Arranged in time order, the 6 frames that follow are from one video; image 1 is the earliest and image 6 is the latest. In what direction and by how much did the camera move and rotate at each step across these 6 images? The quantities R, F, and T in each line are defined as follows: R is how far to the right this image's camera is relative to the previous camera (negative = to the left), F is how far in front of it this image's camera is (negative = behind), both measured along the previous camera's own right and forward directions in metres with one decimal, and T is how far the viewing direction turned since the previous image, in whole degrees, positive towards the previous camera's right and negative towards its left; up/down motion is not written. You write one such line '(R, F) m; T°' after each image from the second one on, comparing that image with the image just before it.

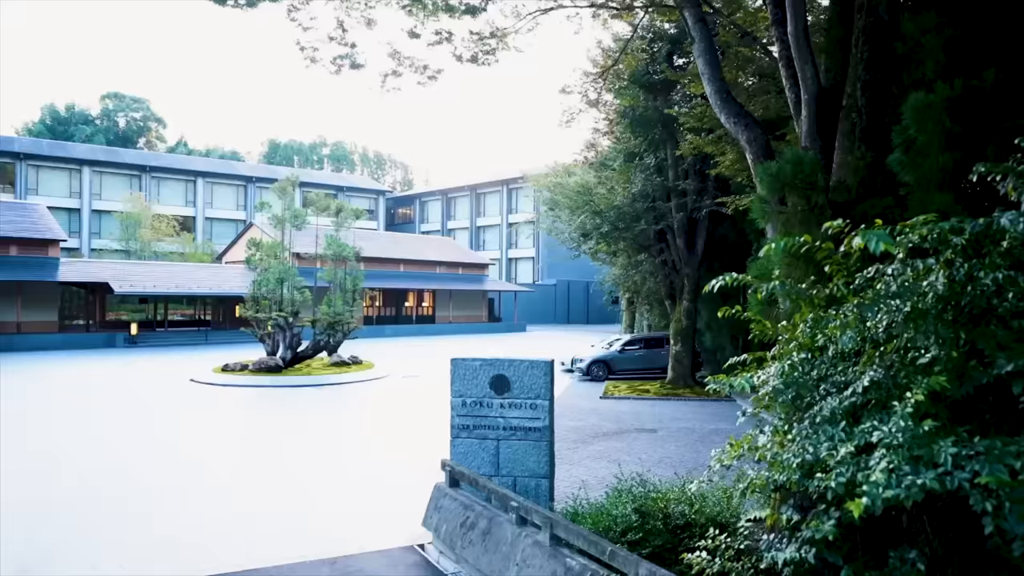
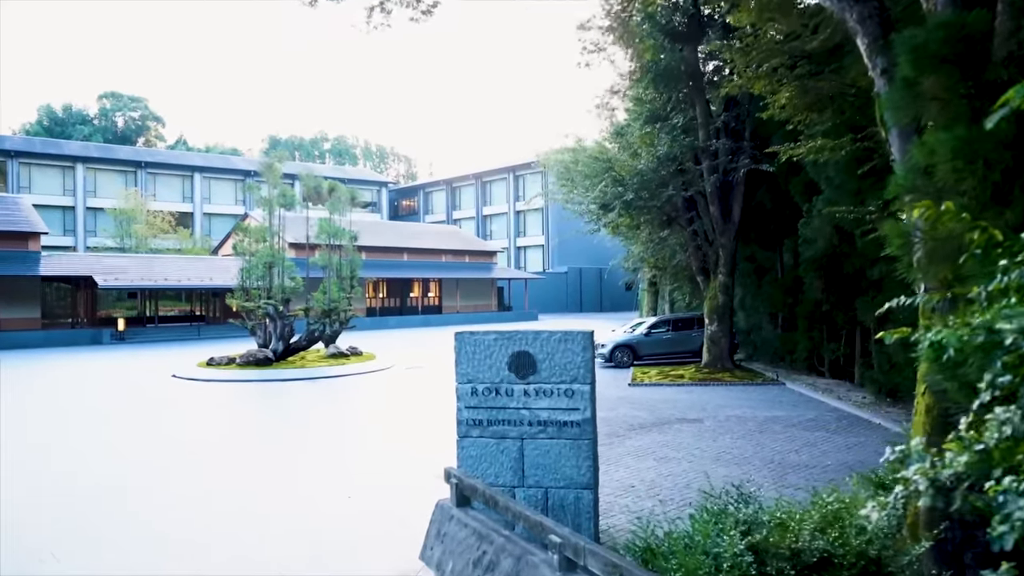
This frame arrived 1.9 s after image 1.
(-0.1, +1.9) m; -1°
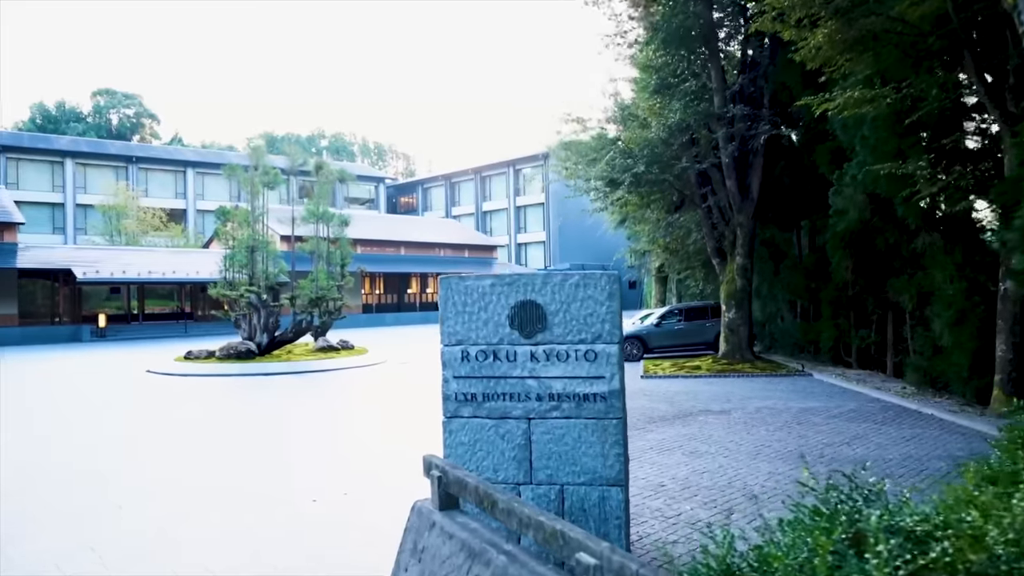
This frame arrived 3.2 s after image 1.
(0.0, +1.4) m; 0°
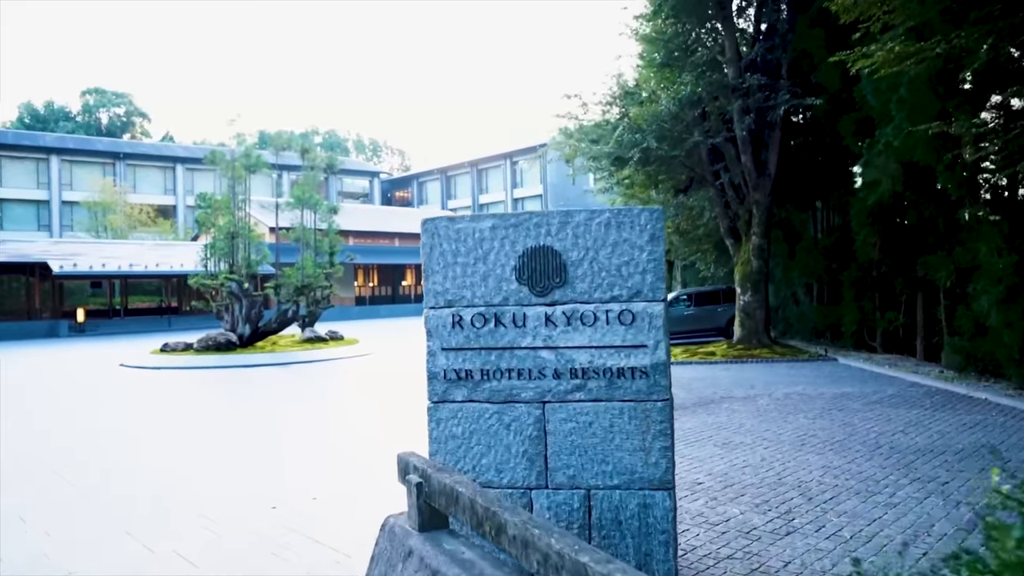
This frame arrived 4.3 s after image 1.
(0.0, +1.1) m; 0°
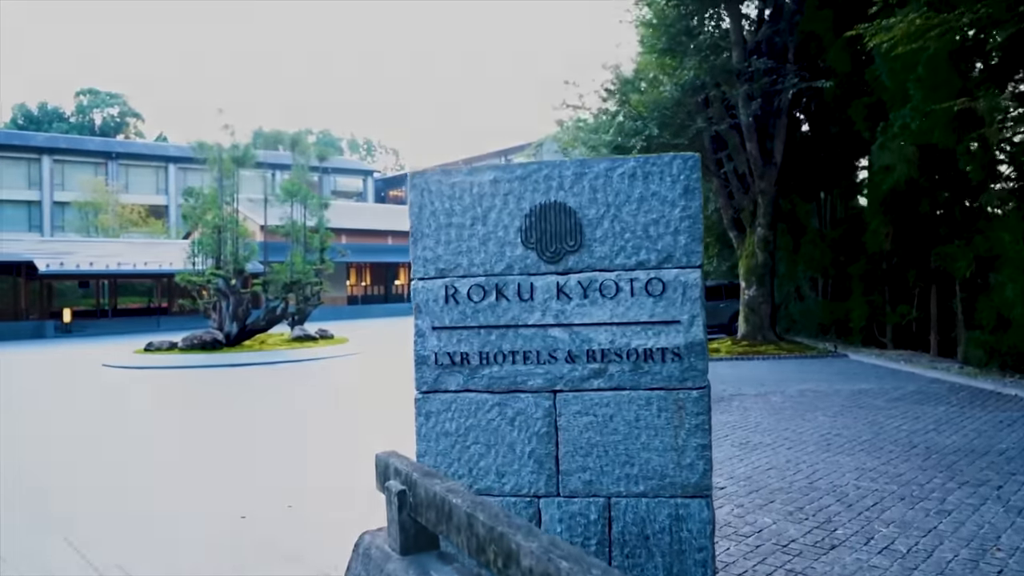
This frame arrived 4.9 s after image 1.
(0.0, +0.6) m; 0°
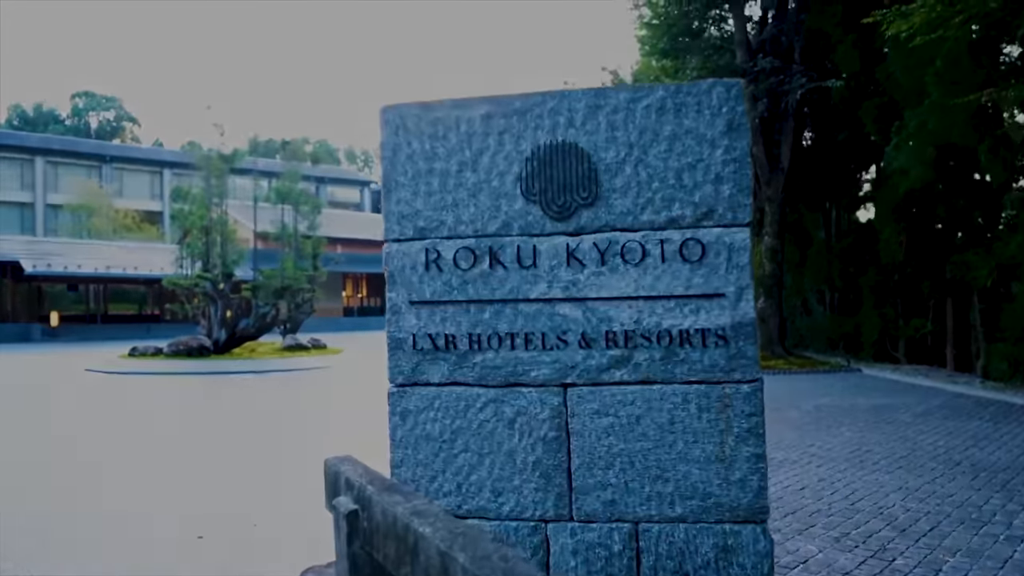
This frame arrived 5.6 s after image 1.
(0.0, +0.6) m; 0°
